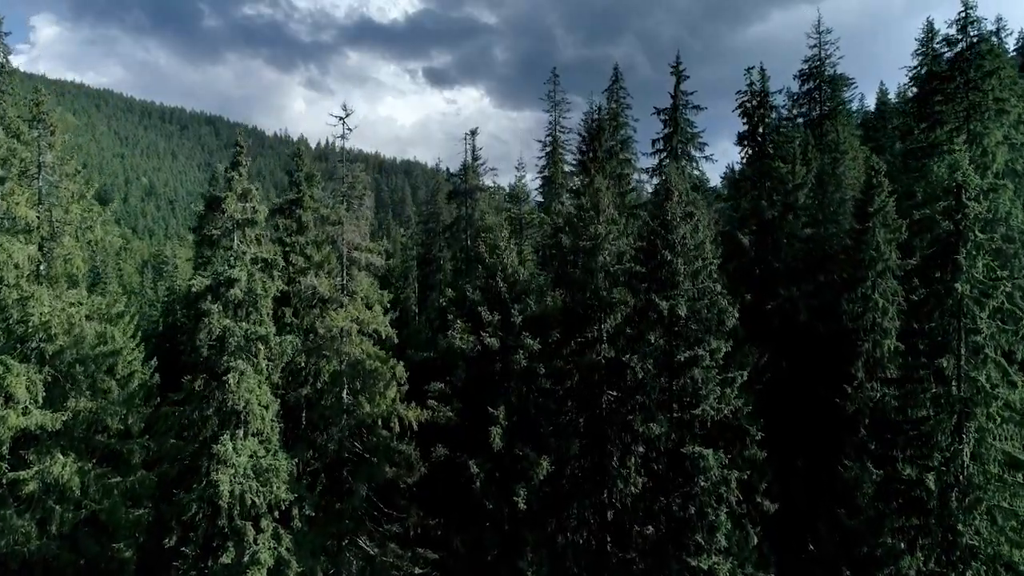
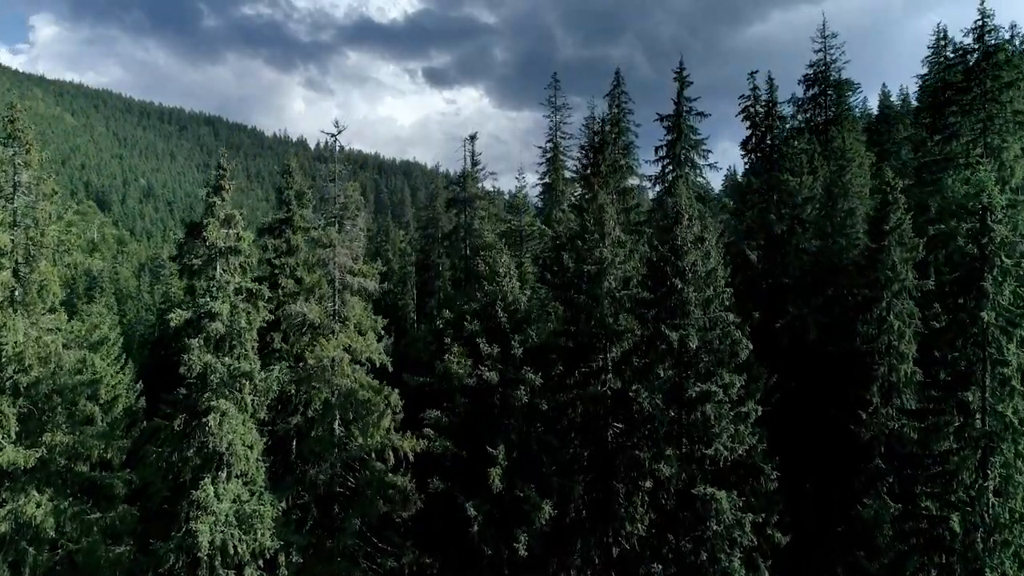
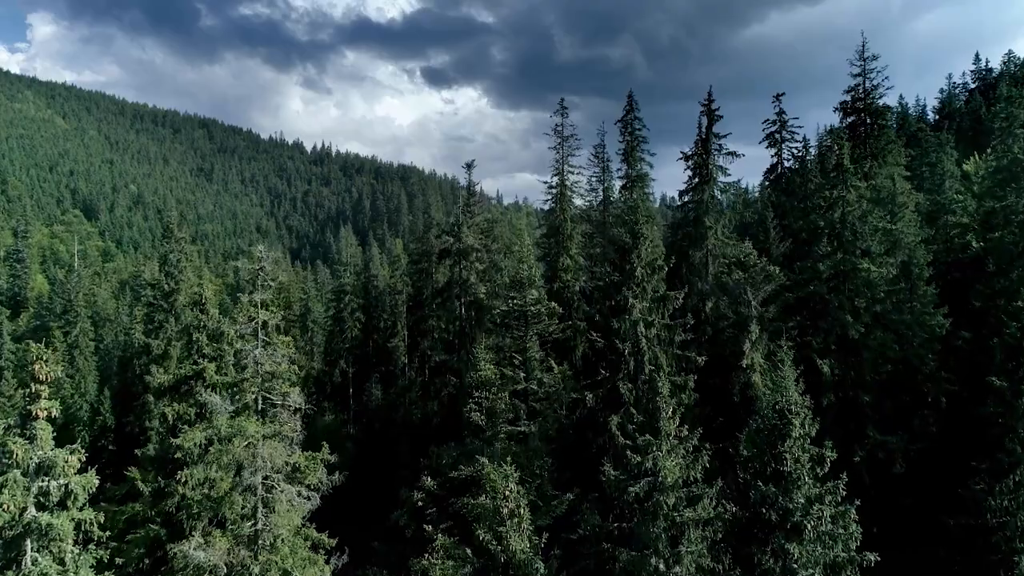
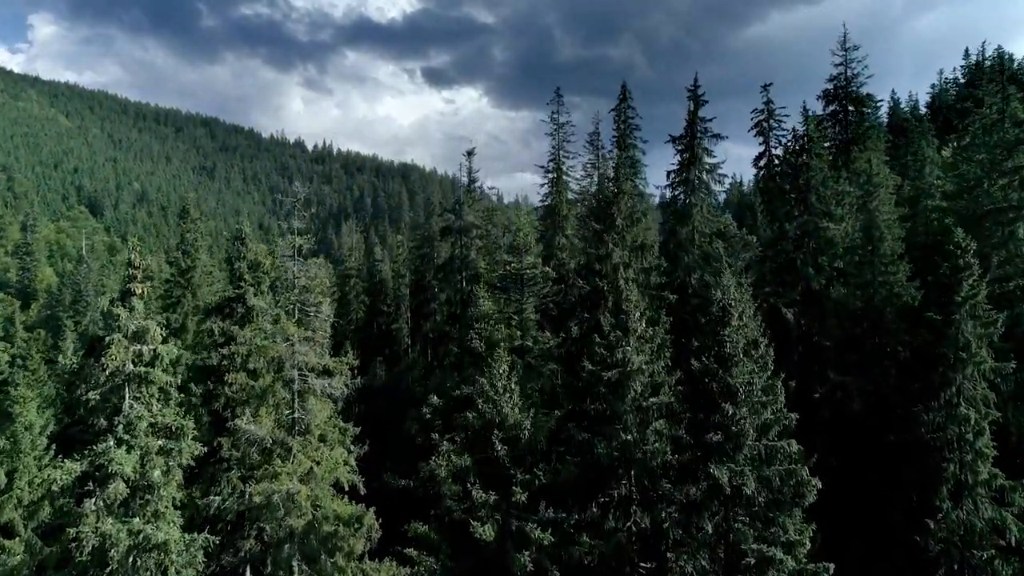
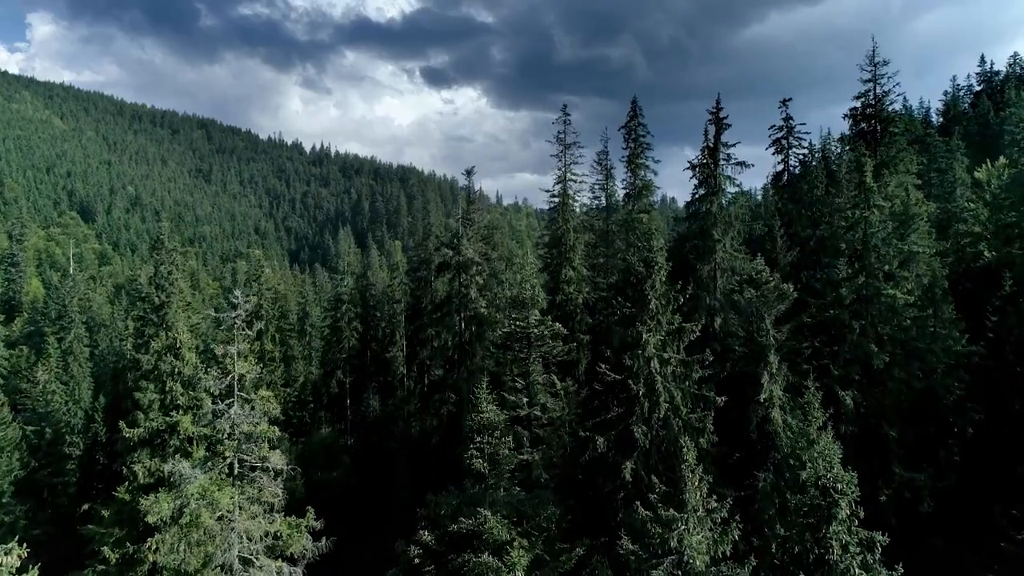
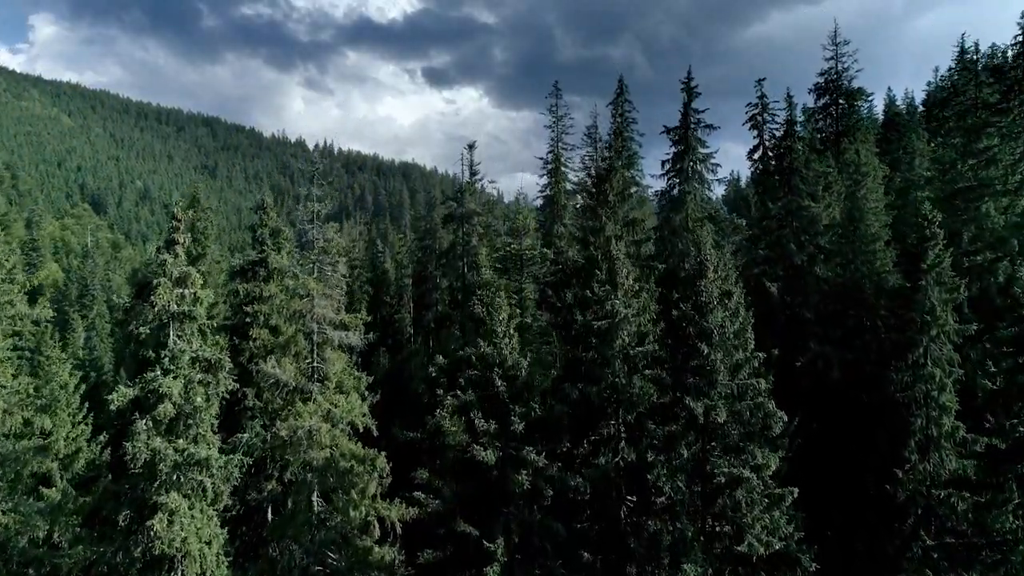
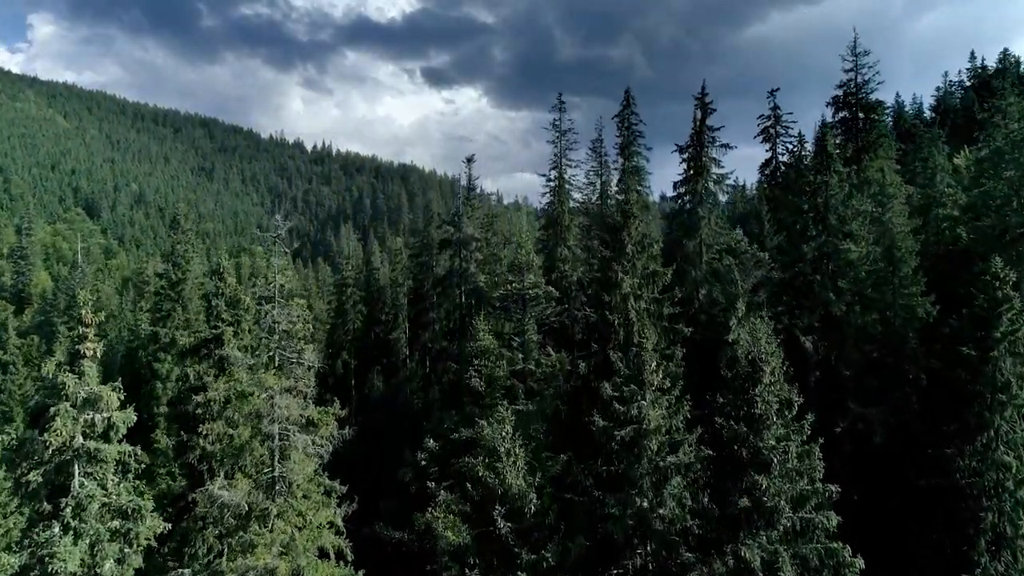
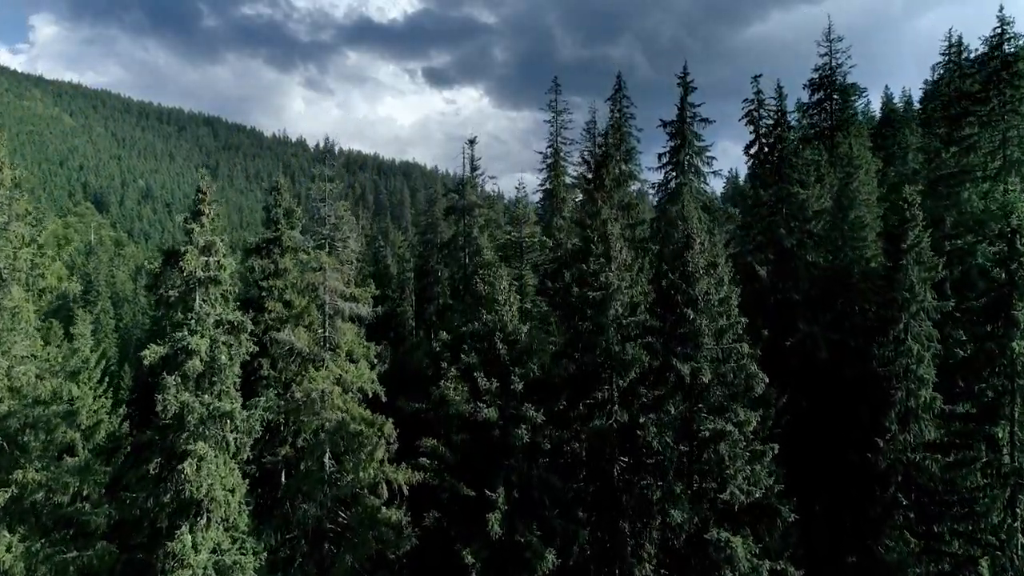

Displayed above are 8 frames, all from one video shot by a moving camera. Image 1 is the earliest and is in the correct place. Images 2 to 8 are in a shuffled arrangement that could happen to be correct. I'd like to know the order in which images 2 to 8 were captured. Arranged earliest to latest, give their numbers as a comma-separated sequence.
2, 8, 6, 4, 7, 3, 5
